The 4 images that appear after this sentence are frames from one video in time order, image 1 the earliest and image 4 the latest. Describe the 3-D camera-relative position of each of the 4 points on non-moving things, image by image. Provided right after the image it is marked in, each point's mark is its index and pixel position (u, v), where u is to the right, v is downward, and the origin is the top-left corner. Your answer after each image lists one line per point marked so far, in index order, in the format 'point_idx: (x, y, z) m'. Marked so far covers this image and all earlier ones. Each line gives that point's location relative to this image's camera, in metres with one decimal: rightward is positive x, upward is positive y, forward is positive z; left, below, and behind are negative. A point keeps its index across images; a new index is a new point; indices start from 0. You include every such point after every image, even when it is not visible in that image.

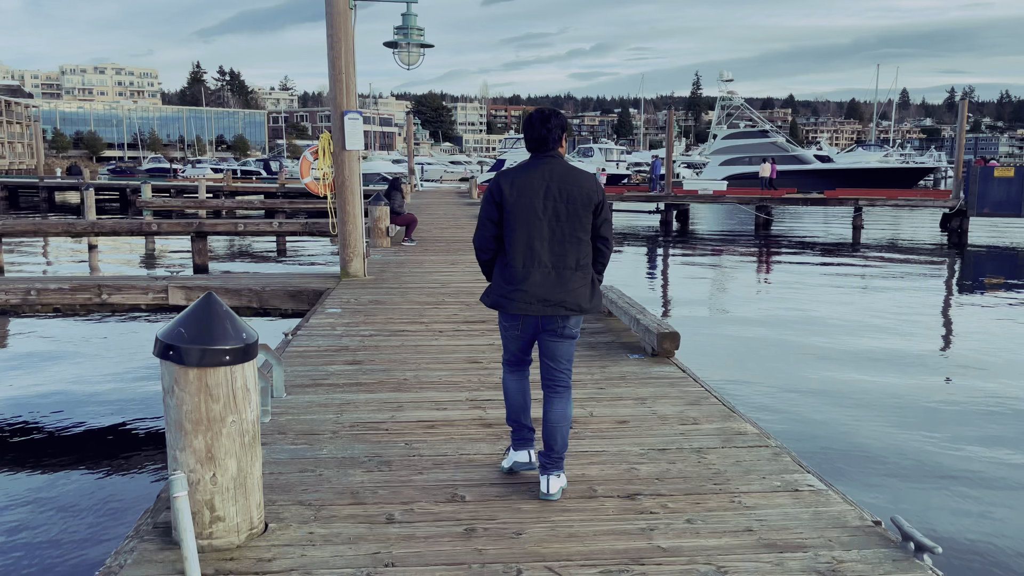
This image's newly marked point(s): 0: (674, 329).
0: (+1.0, -0.3, +5.1) m
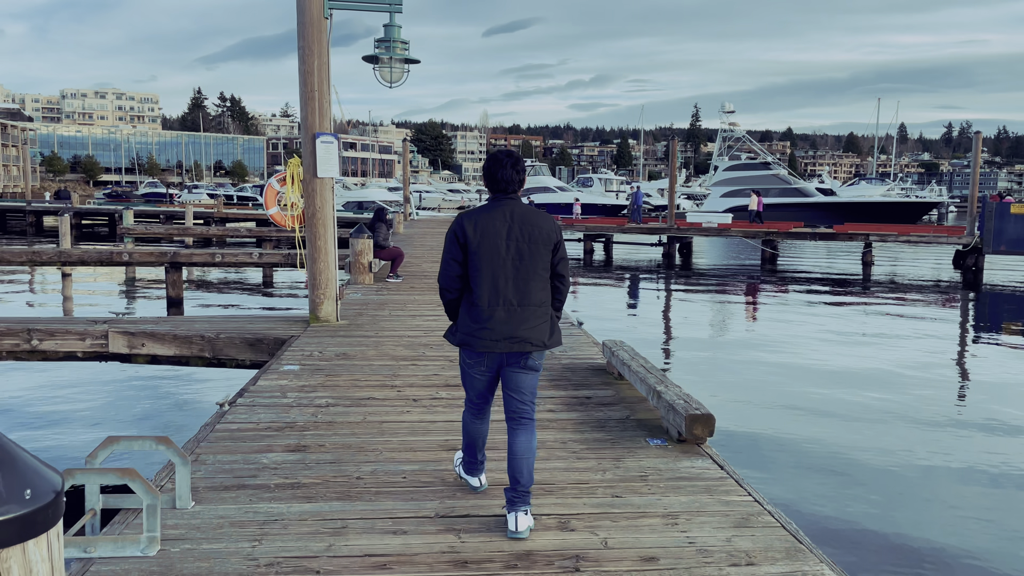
0: (+0.9, -0.6, +4.0) m
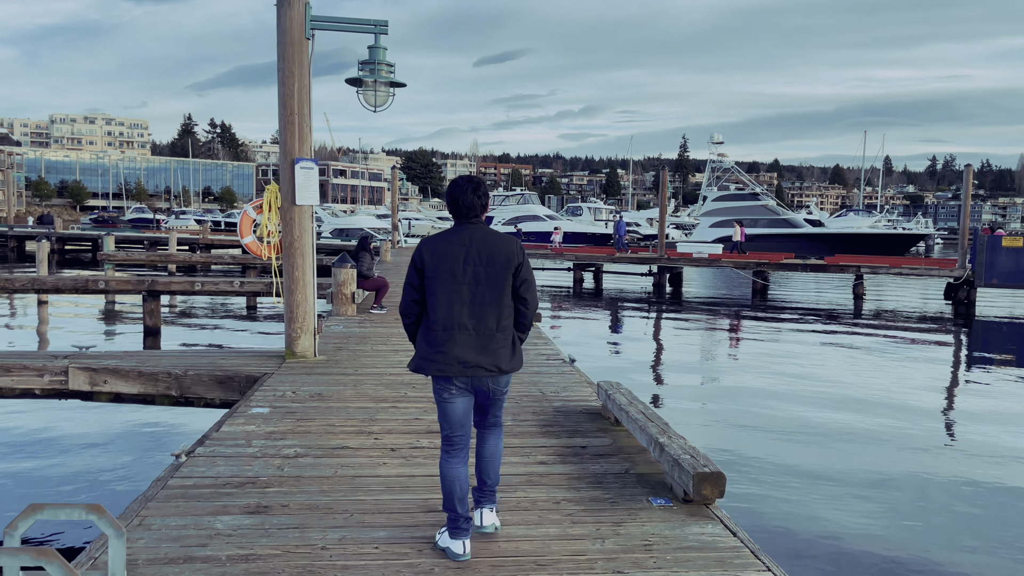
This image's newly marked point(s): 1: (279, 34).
0: (+0.9, -0.8, +3.6) m
1: (-1.9, +2.1, +6.9) m
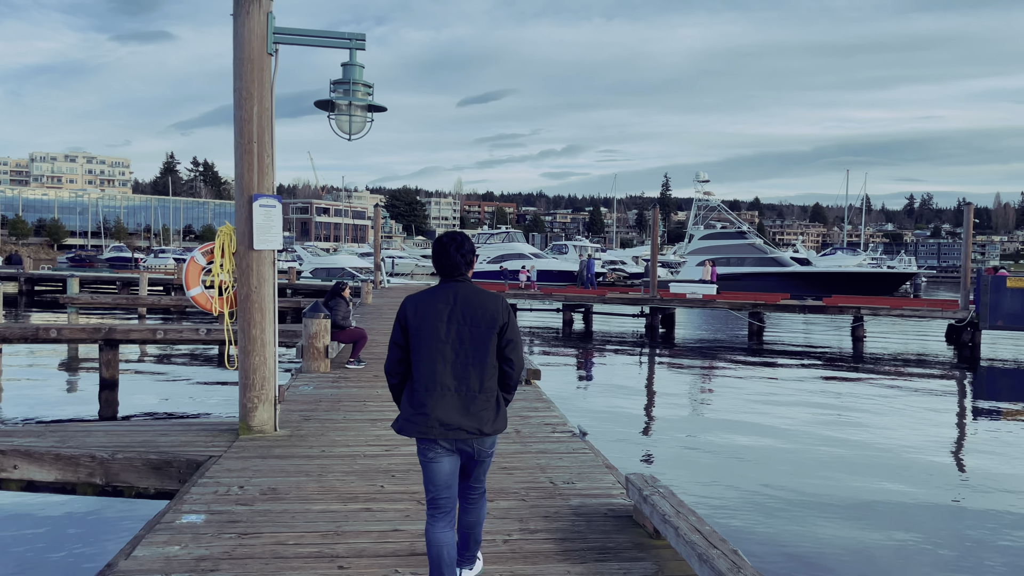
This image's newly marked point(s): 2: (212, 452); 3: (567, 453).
0: (+1.0, -1.0, +2.4) m
1: (-1.9, +1.7, +5.8) m
2: (-2.0, -1.1, +5.5) m
3: (+0.4, -1.1, +5.6) m
